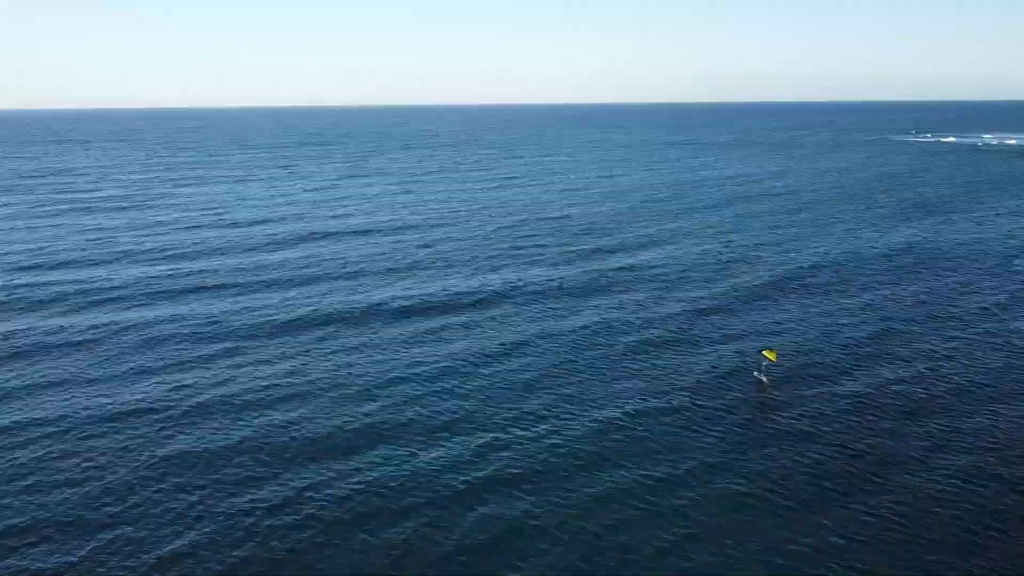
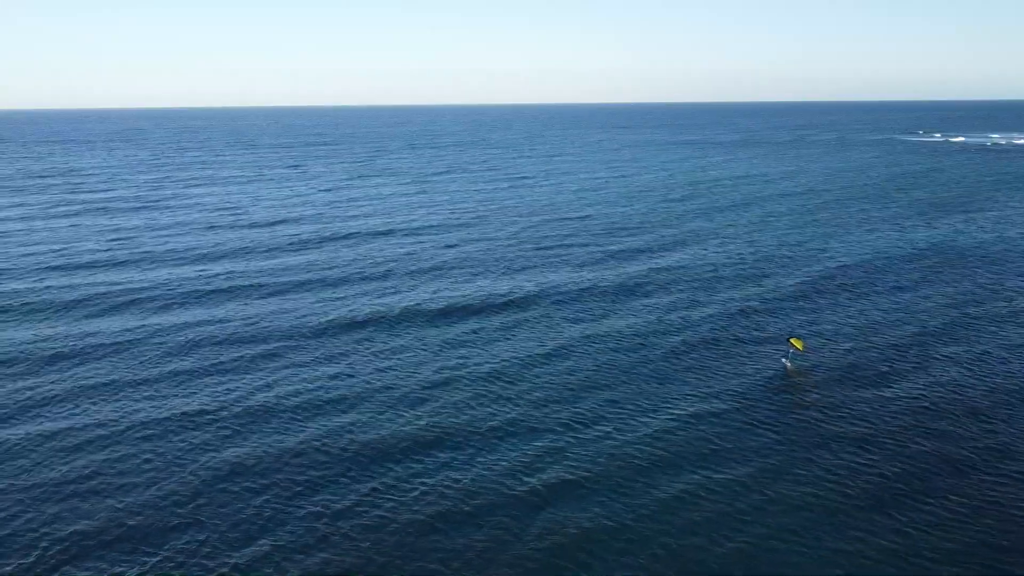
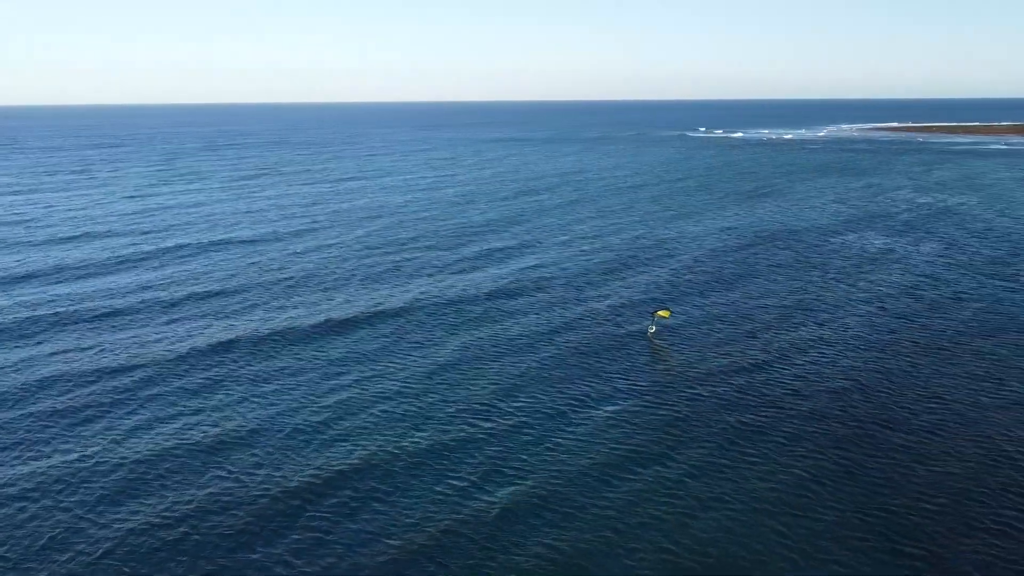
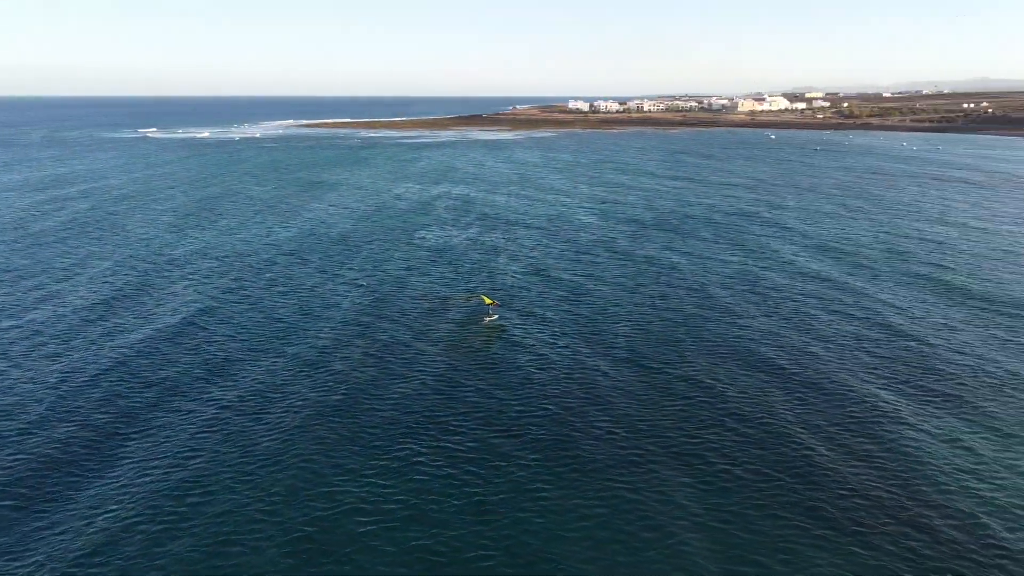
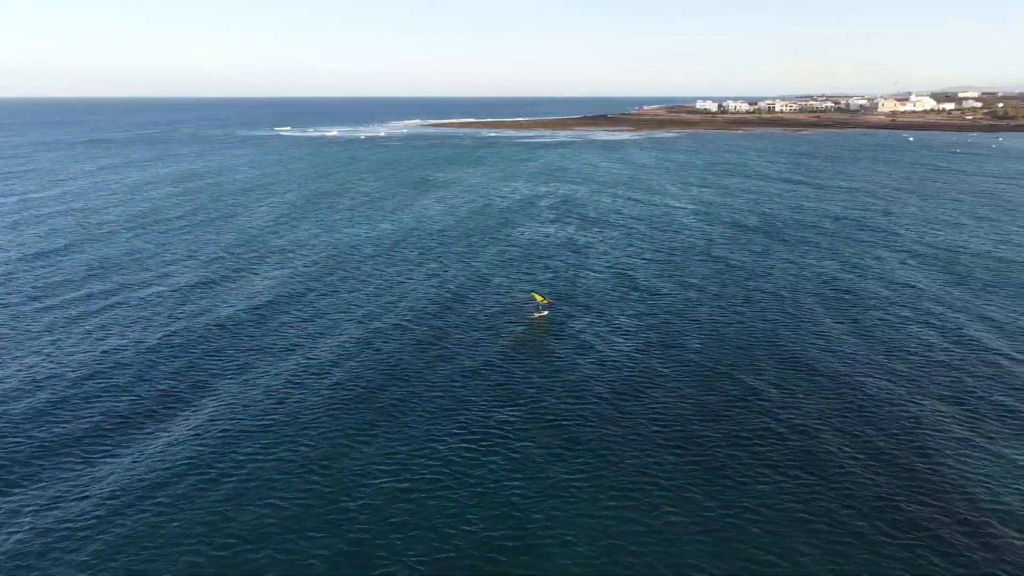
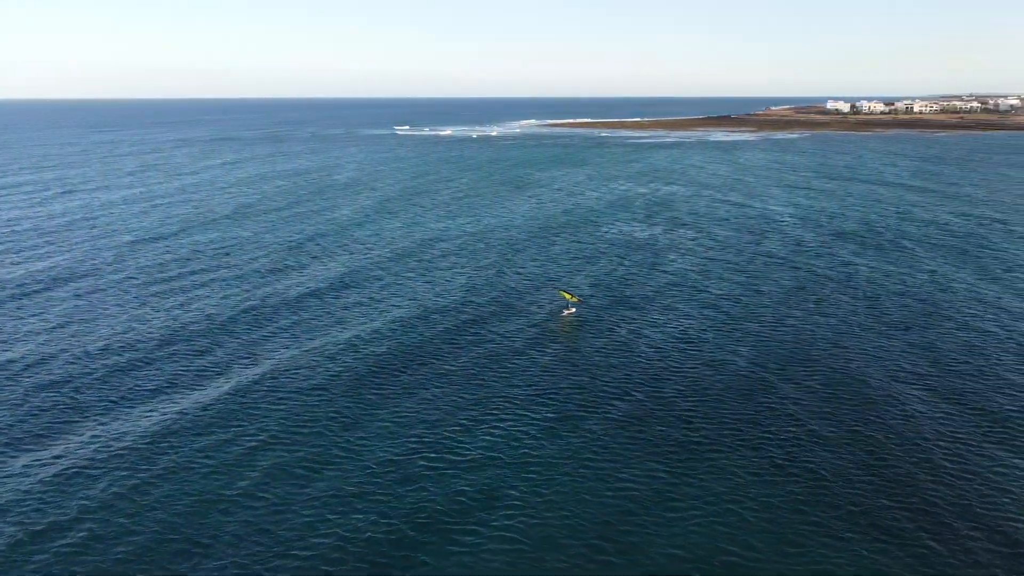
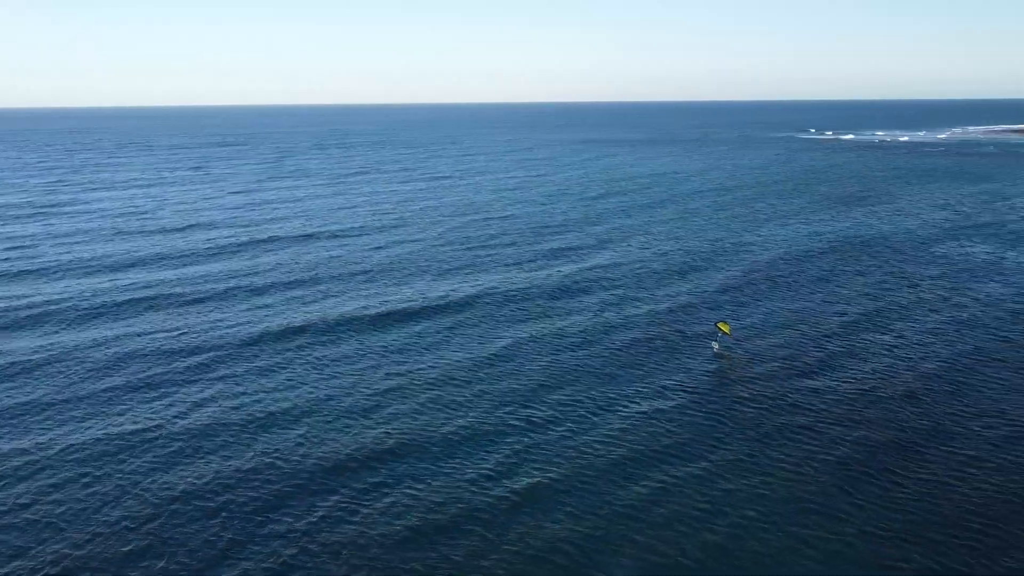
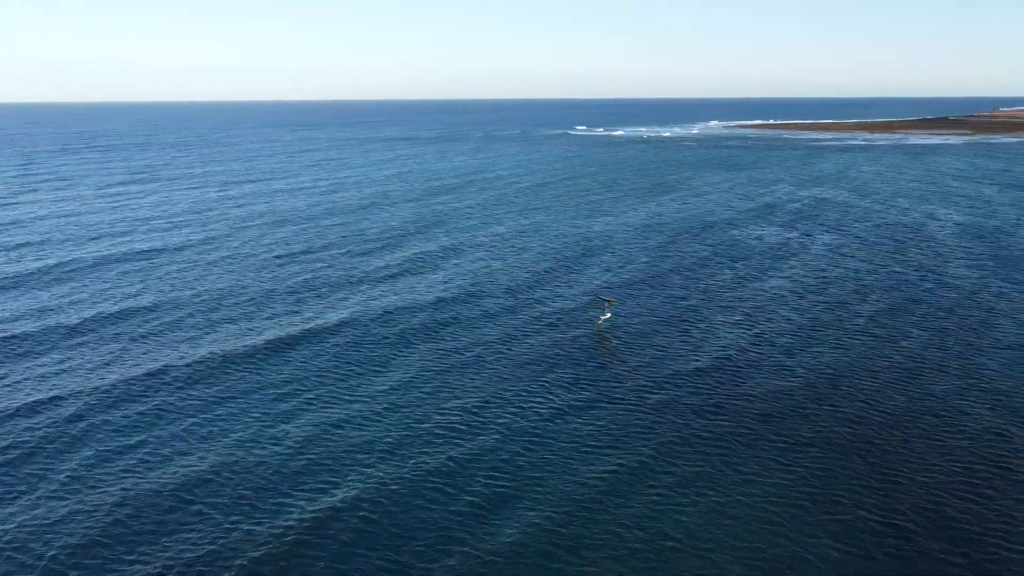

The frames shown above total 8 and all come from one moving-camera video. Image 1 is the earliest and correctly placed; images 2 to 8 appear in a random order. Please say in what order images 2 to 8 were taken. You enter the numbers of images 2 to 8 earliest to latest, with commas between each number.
2, 7, 3, 8, 6, 5, 4
